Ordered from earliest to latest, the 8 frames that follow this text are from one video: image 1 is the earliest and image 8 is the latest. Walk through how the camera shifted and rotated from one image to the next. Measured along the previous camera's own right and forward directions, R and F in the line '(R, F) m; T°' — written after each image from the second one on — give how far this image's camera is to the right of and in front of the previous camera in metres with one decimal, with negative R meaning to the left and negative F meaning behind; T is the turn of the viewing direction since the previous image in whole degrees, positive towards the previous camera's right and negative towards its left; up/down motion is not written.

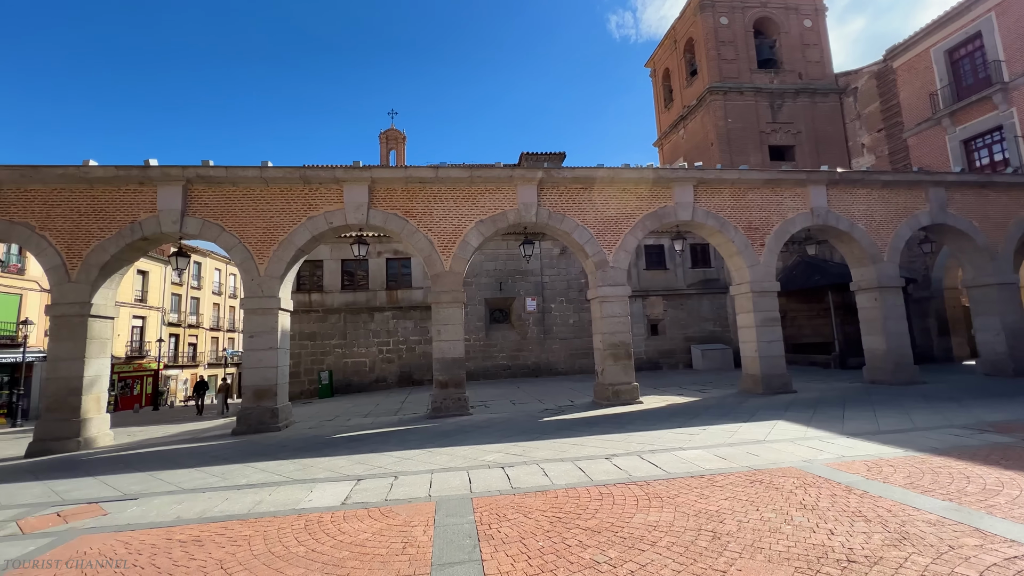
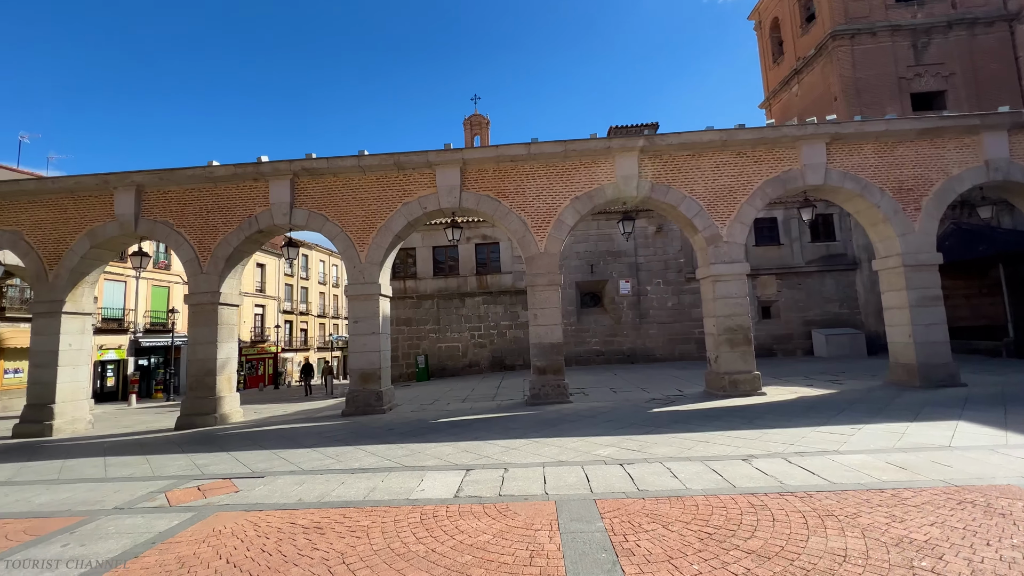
(-0.4, +0.5) m; -10°
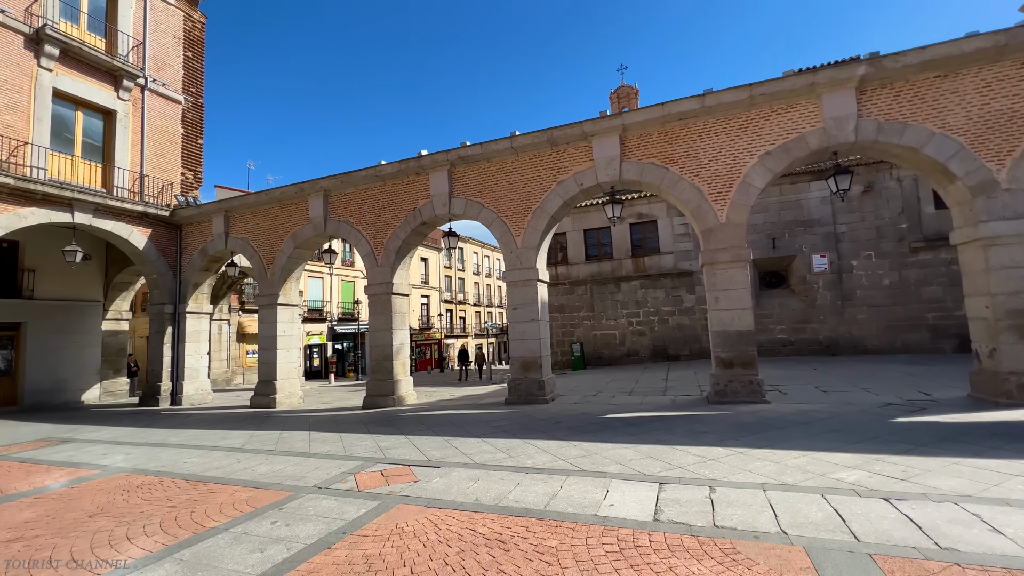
(-0.4, +0.7) m; -18°
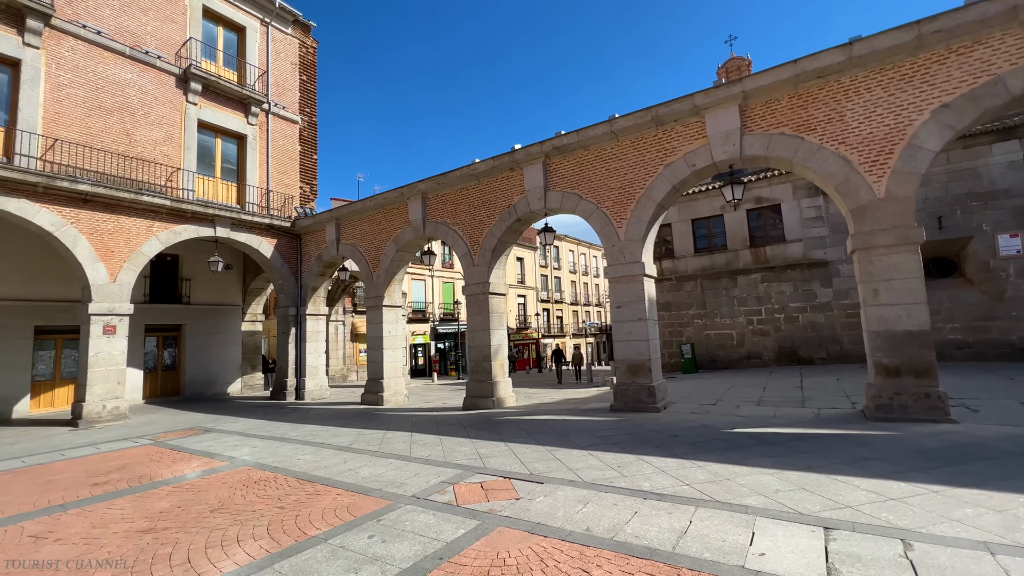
(-0.1, +0.5) m; -12°
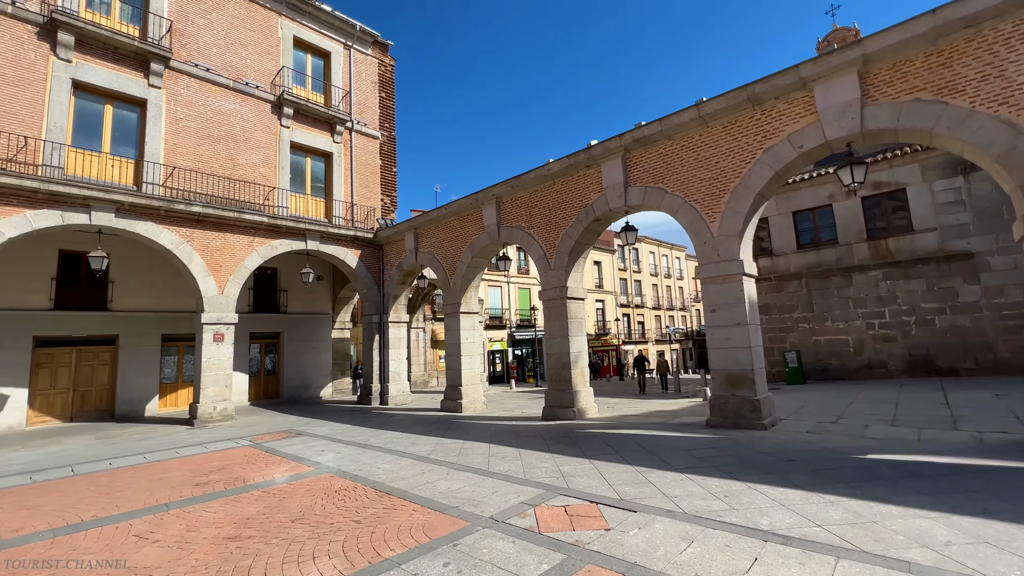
(-0.1, +0.4) m; -10°
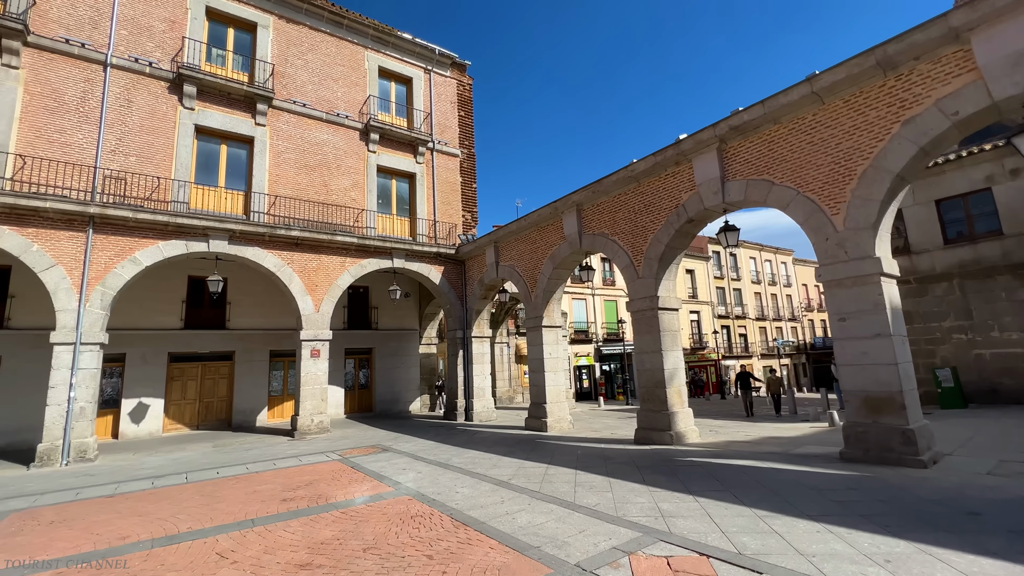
(0.0, +0.5) m; -11°
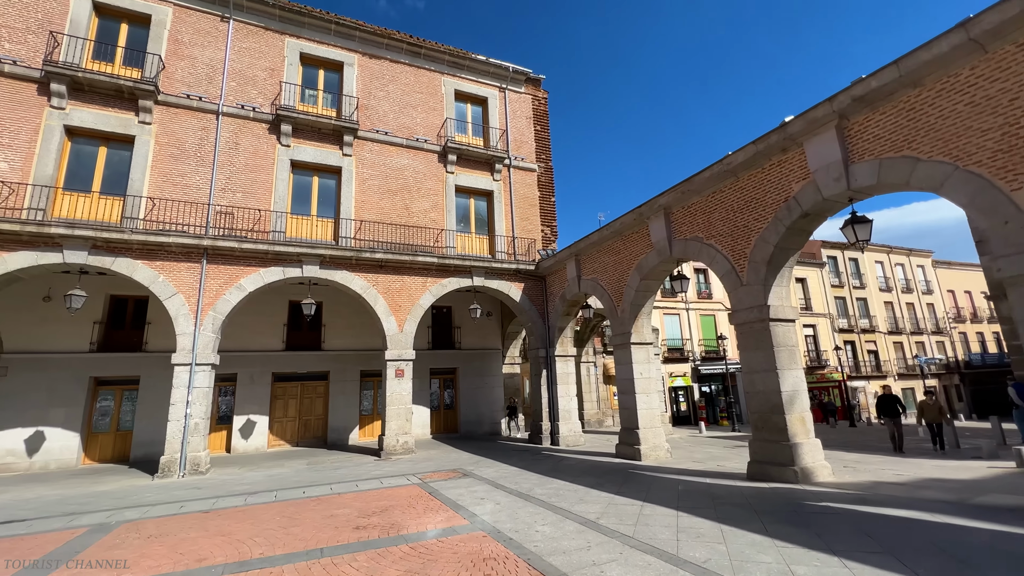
(+0.1, +0.6) m; -11°
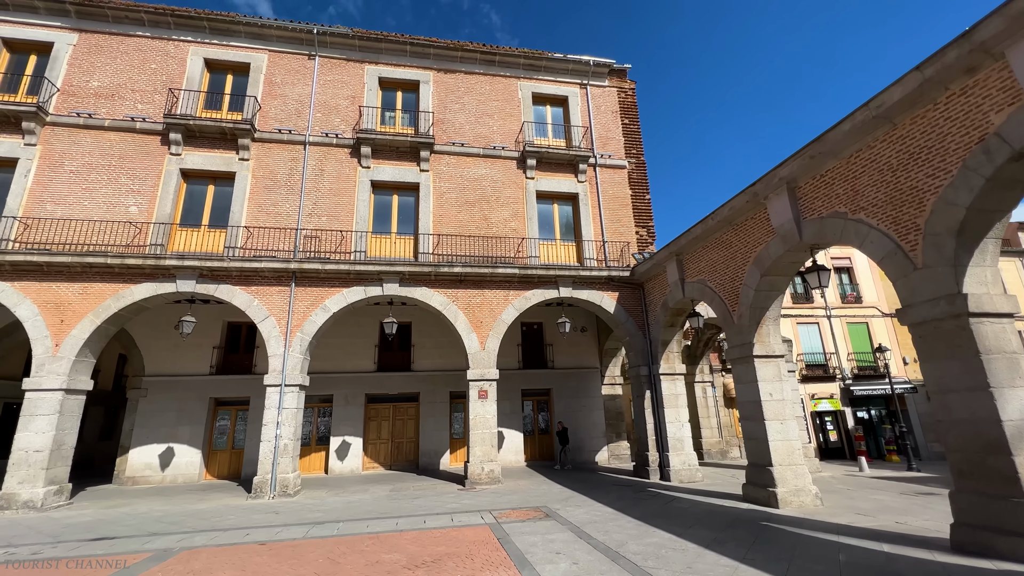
(+0.4, +1.2) m; -13°
